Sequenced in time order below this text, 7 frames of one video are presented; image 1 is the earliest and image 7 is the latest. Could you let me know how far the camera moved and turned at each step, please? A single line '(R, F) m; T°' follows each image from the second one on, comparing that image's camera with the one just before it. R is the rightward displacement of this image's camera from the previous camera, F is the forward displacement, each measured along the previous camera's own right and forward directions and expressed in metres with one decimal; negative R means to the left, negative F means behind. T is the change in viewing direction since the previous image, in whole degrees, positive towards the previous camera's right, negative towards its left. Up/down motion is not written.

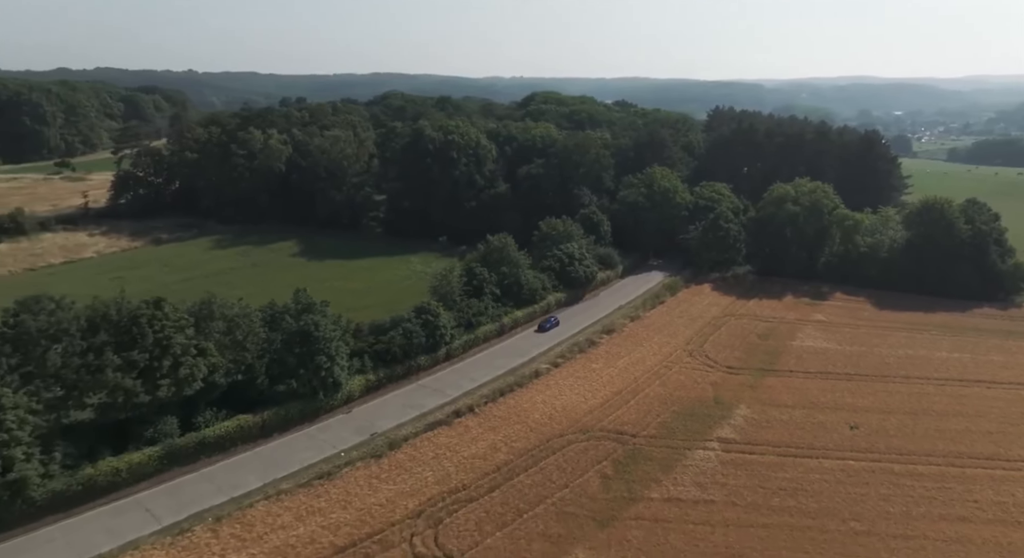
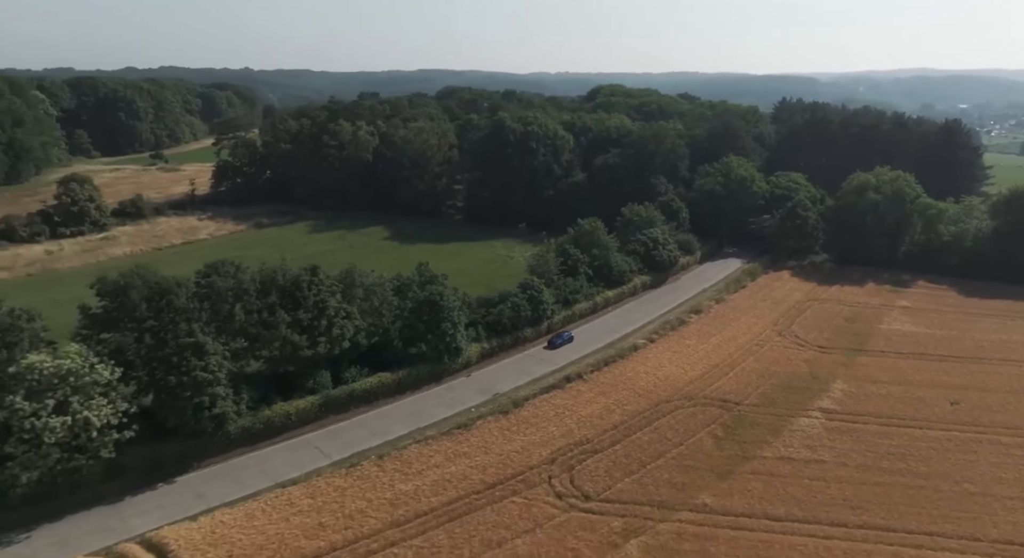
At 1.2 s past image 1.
(-3.1, -2.9) m; -5°
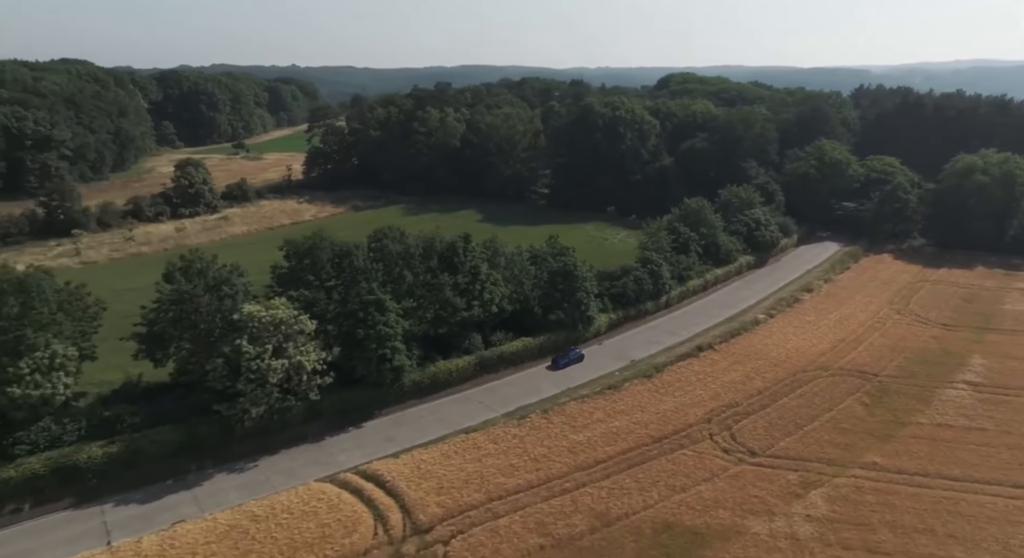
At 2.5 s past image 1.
(-4.8, -1.4) m; -5°
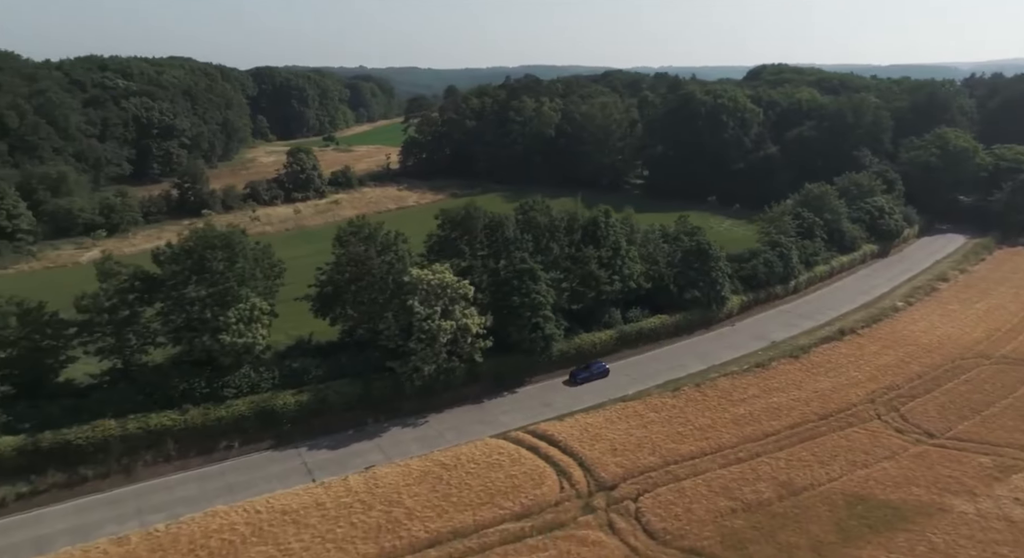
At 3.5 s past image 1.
(-3.7, -0.2) m; -6°
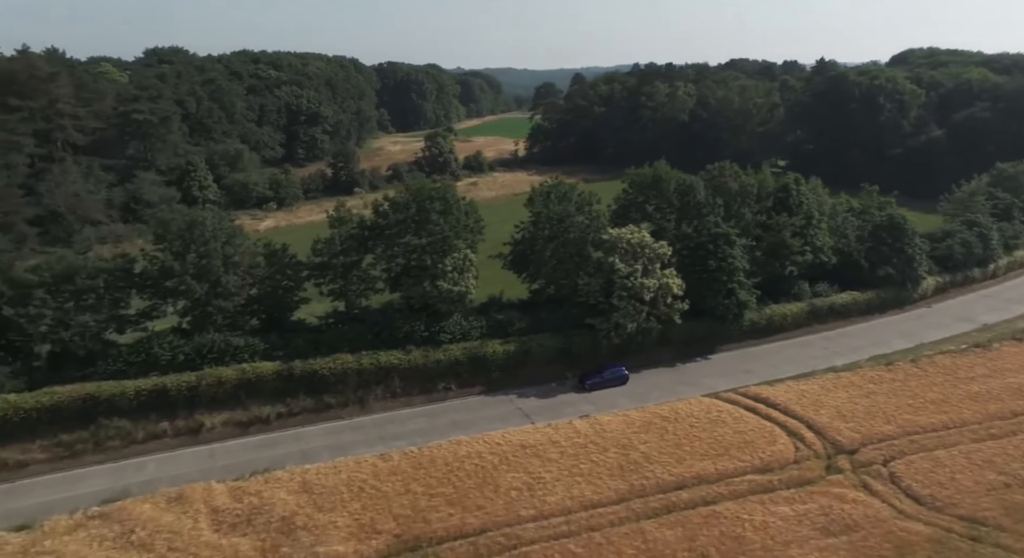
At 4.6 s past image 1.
(-3.6, -0.1) m; -9°
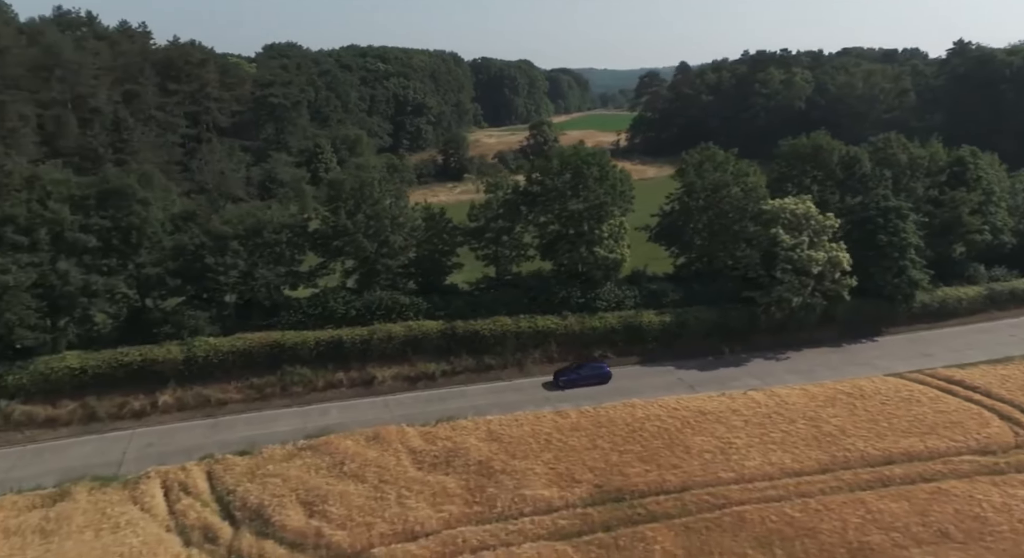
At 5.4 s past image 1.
(-2.3, +0.2) m; -8°
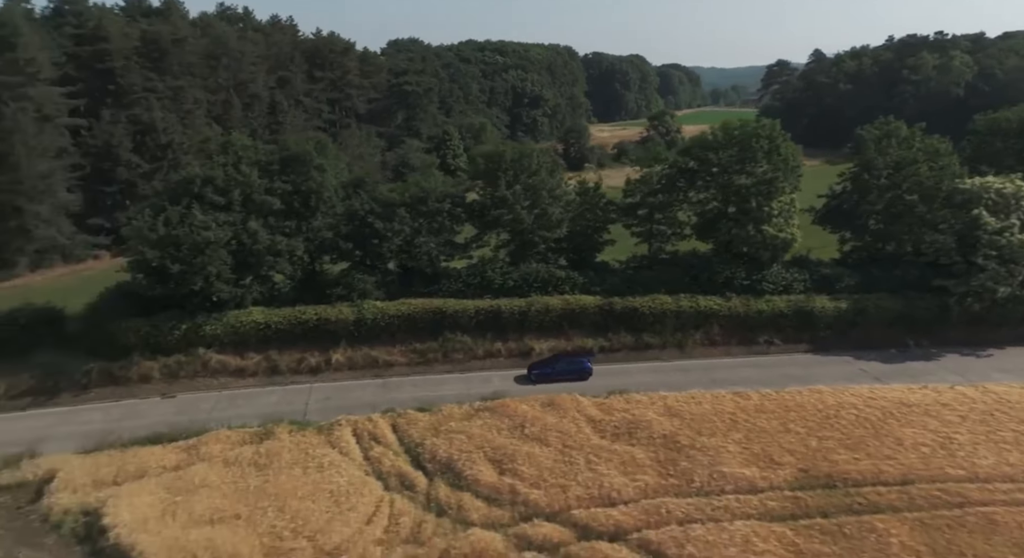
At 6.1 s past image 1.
(-1.7, +0.4) m; -9°
